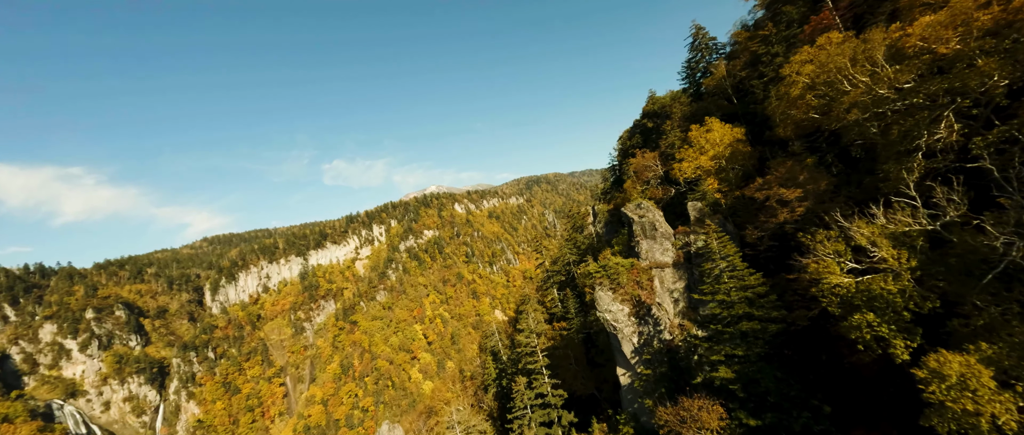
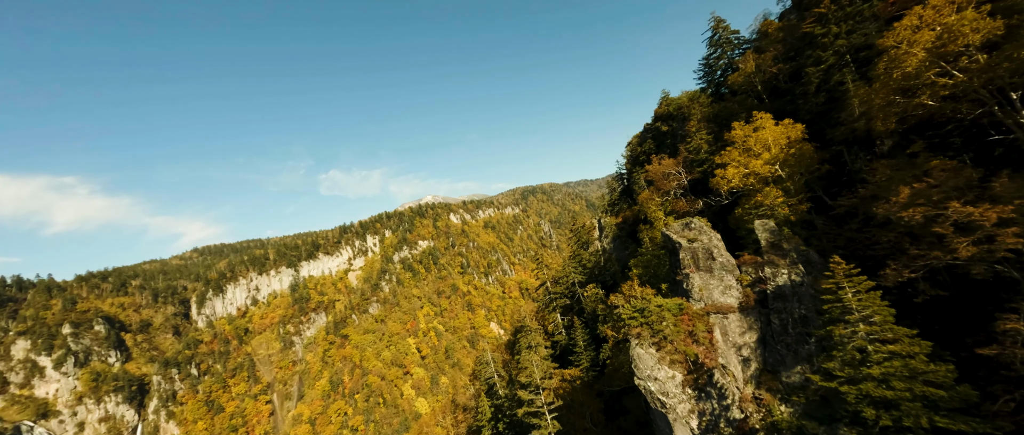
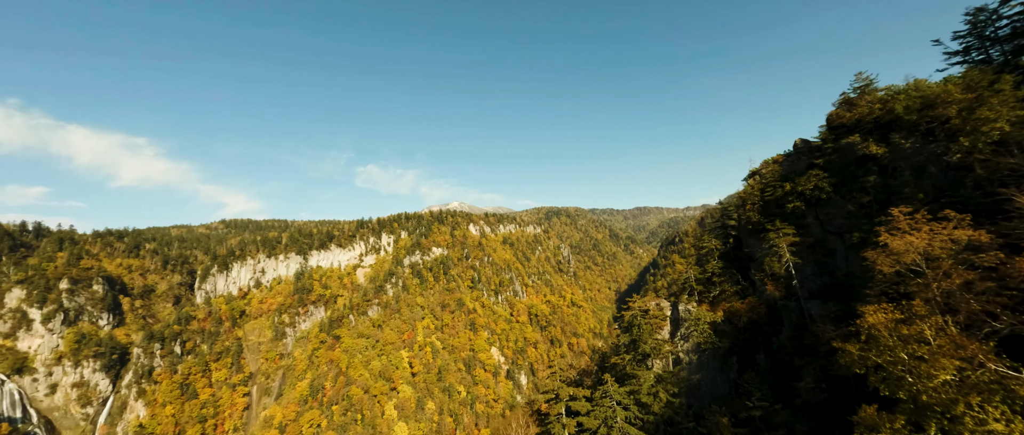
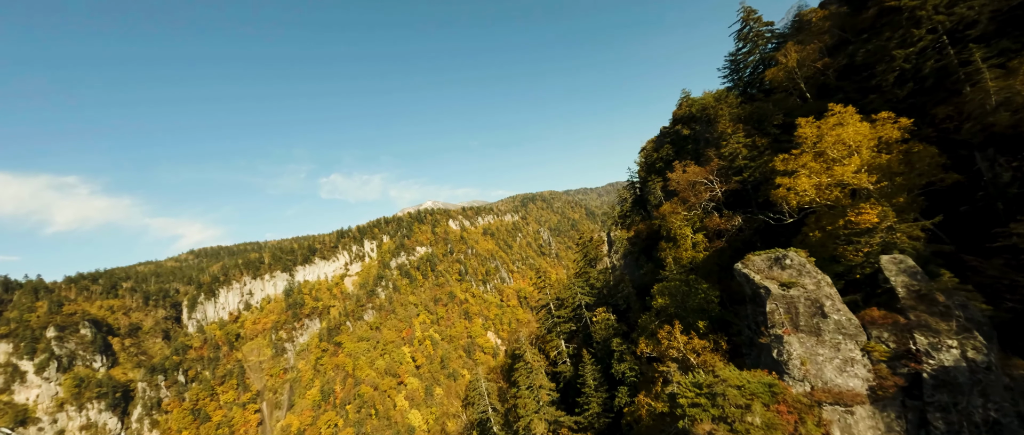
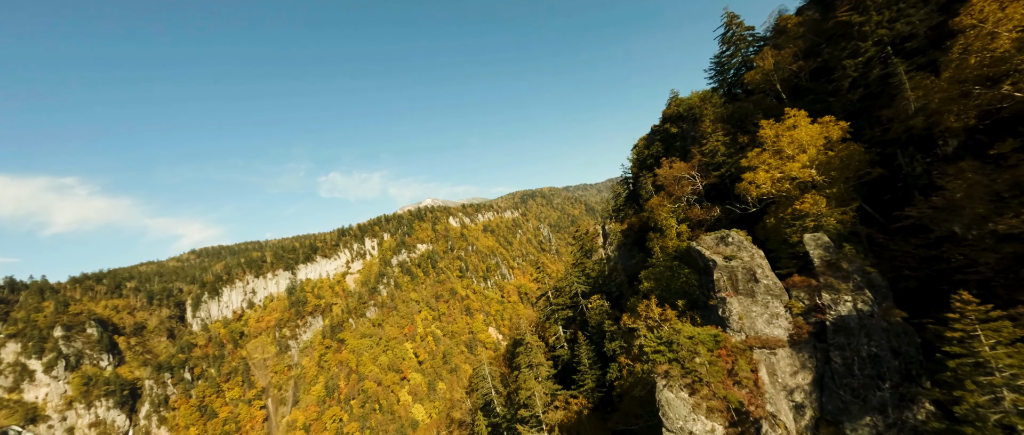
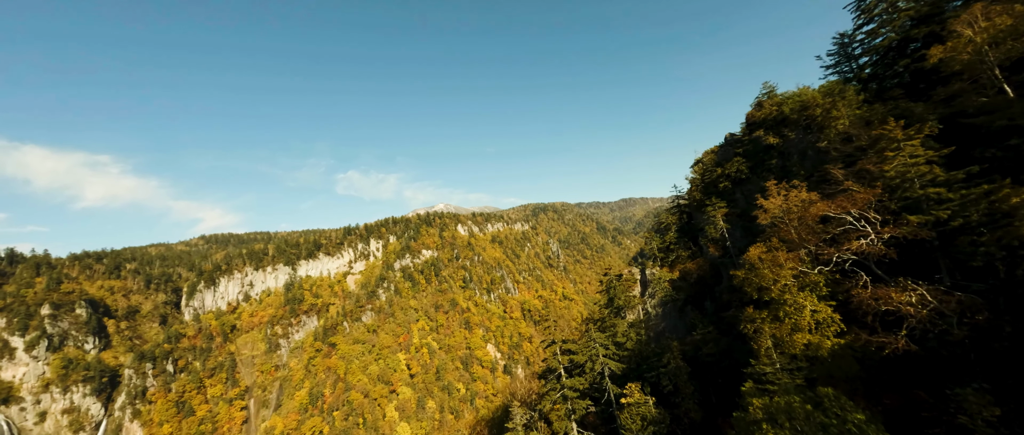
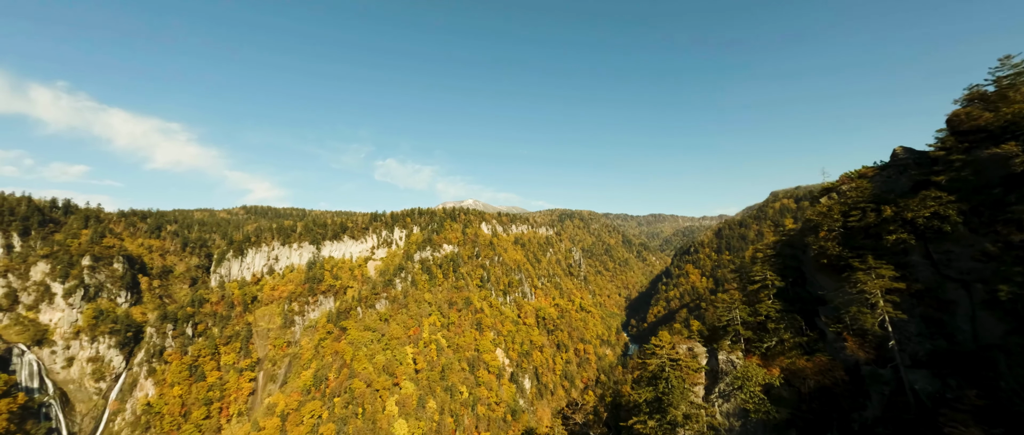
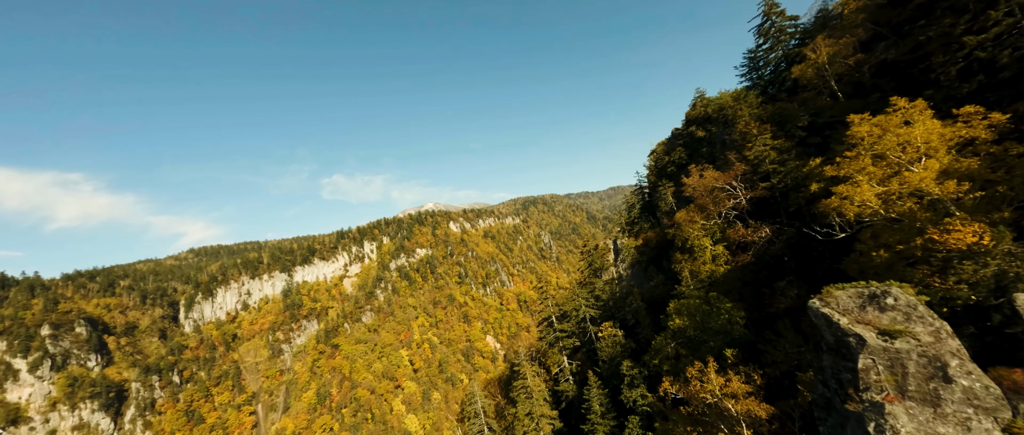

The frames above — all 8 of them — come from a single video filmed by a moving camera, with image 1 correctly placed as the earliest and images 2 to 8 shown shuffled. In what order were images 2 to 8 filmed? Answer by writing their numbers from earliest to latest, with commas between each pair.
2, 5, 4, 8, 6, 3, 7
